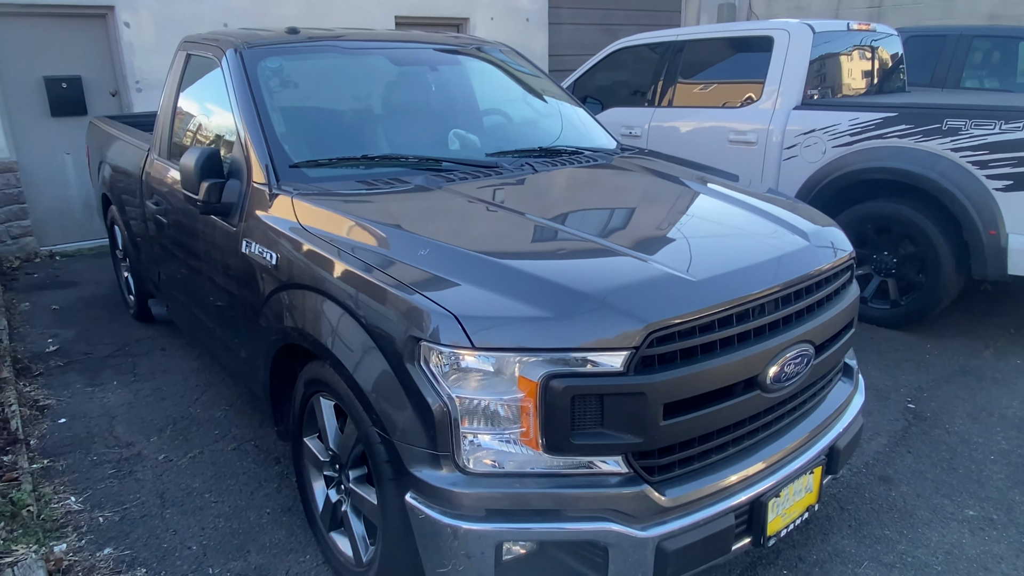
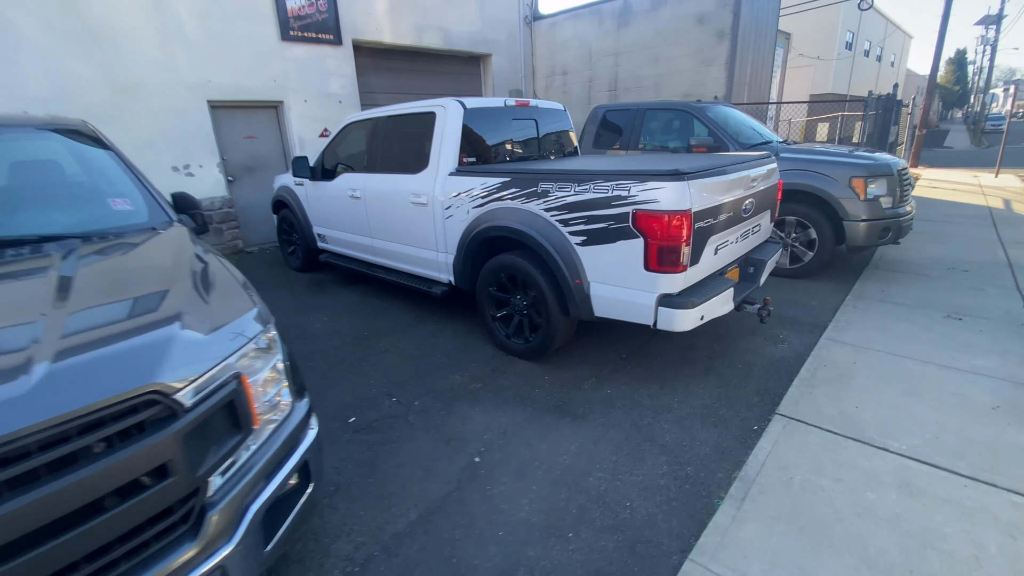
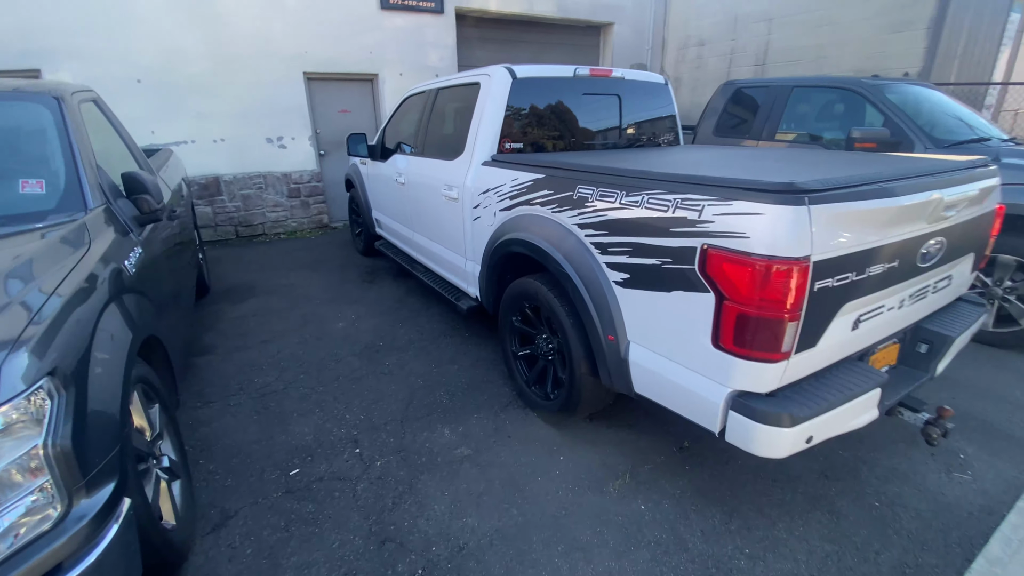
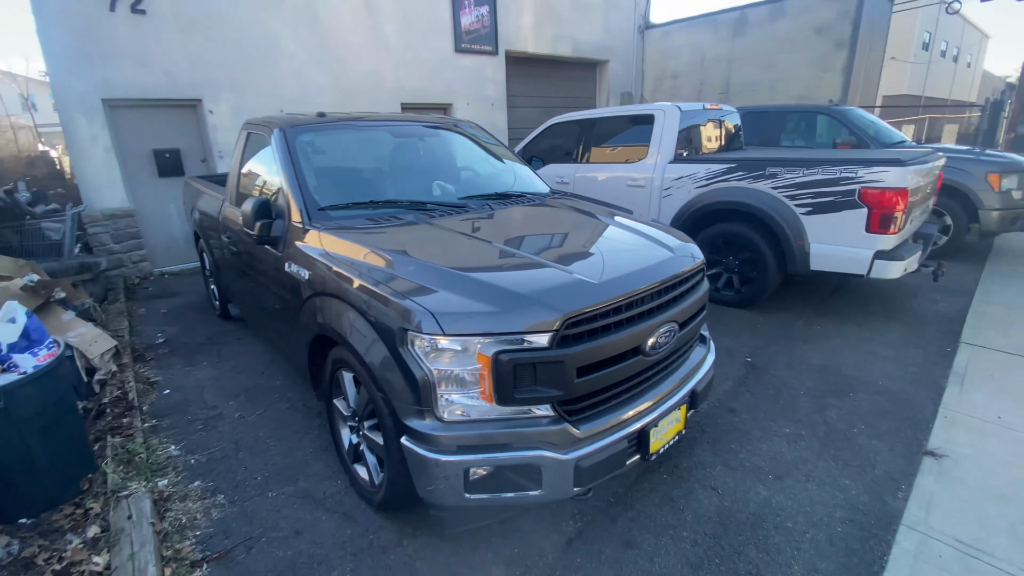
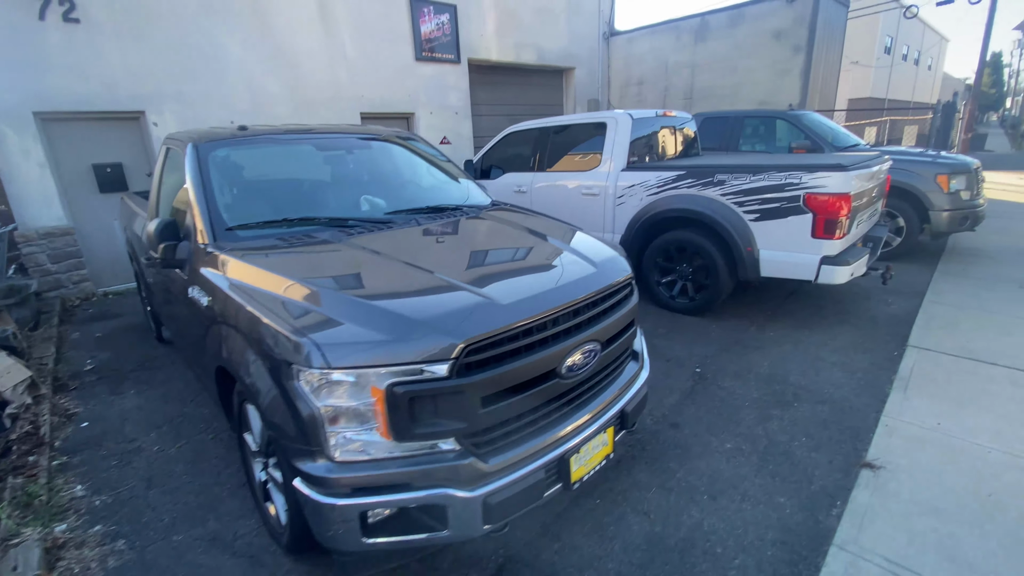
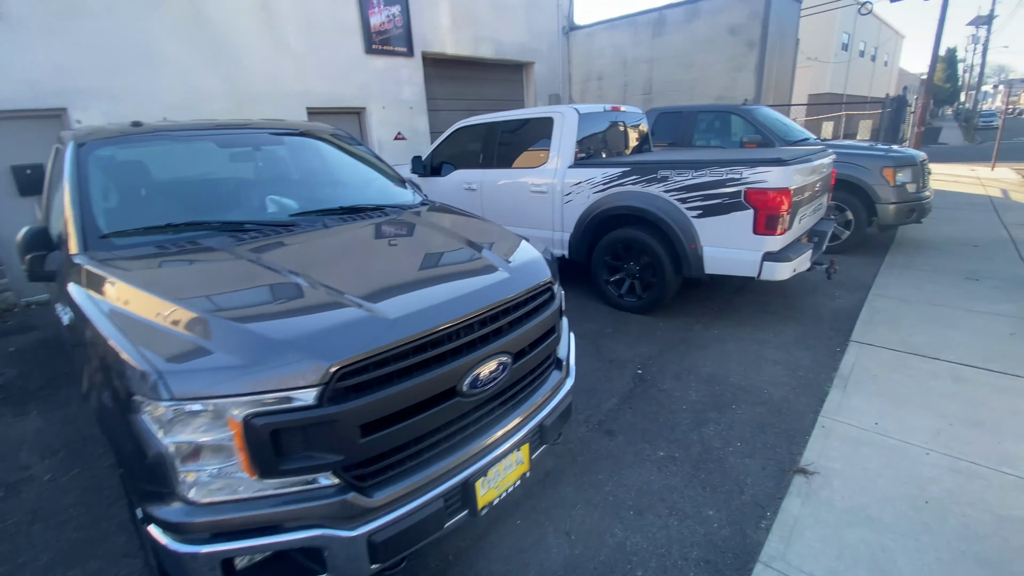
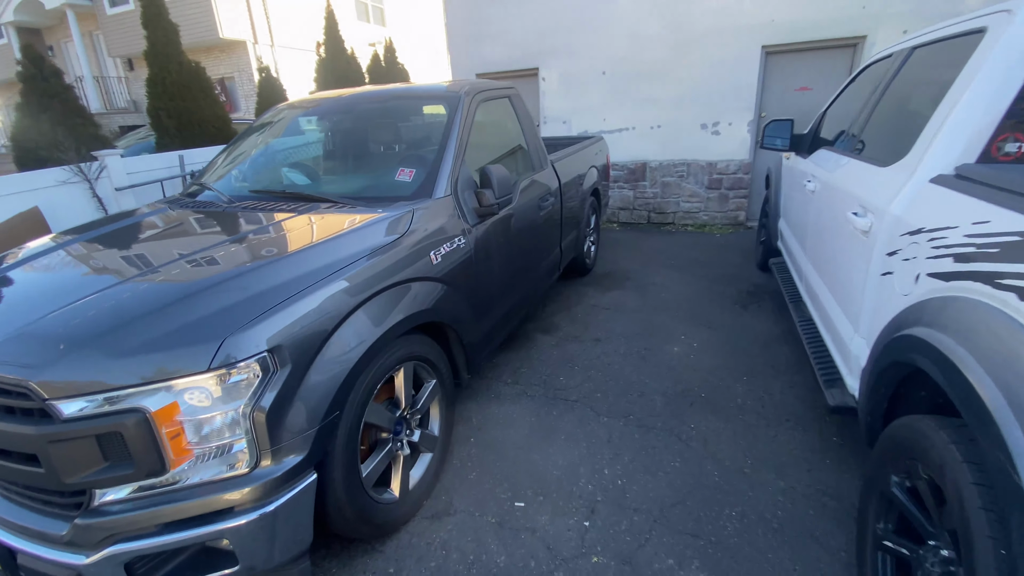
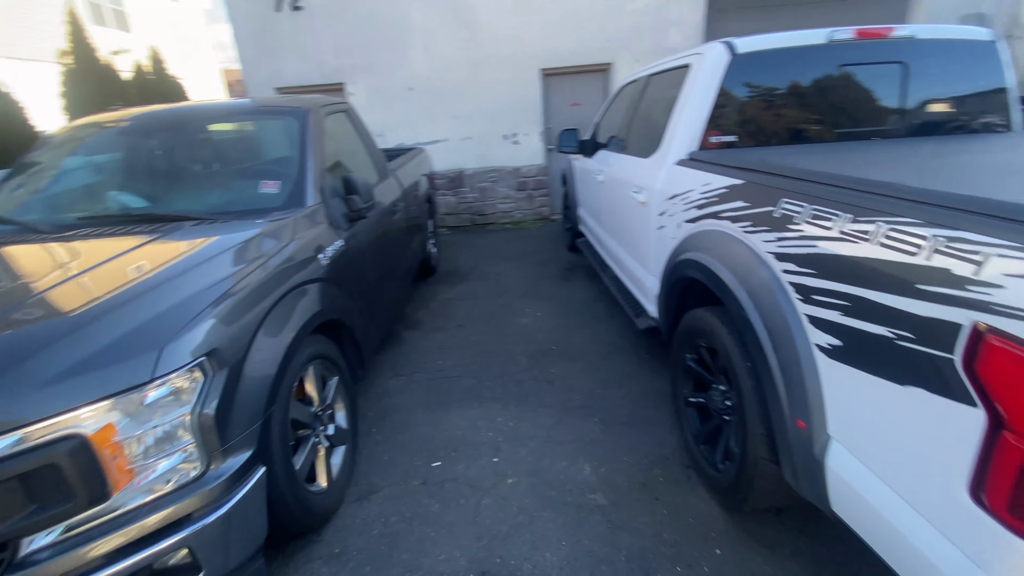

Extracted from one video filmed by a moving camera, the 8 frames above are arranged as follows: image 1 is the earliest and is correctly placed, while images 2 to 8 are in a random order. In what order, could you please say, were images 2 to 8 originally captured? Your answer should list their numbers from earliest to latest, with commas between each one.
4, 5, 6, 2, 3, 8, 7
